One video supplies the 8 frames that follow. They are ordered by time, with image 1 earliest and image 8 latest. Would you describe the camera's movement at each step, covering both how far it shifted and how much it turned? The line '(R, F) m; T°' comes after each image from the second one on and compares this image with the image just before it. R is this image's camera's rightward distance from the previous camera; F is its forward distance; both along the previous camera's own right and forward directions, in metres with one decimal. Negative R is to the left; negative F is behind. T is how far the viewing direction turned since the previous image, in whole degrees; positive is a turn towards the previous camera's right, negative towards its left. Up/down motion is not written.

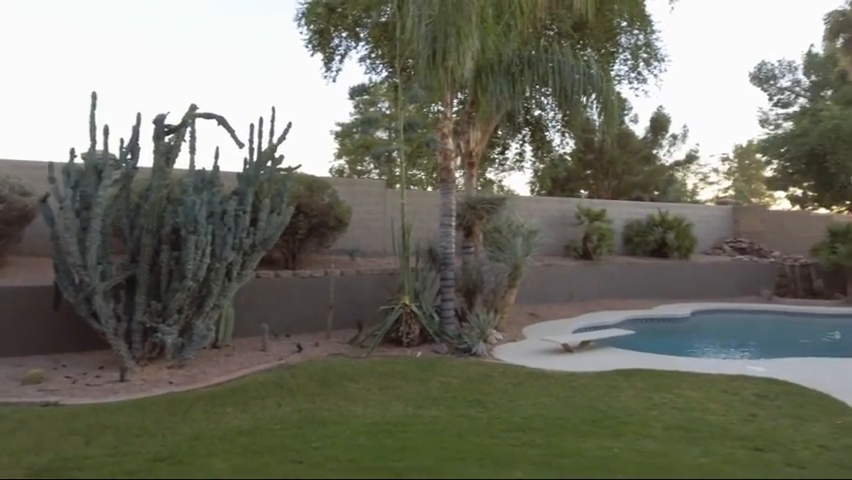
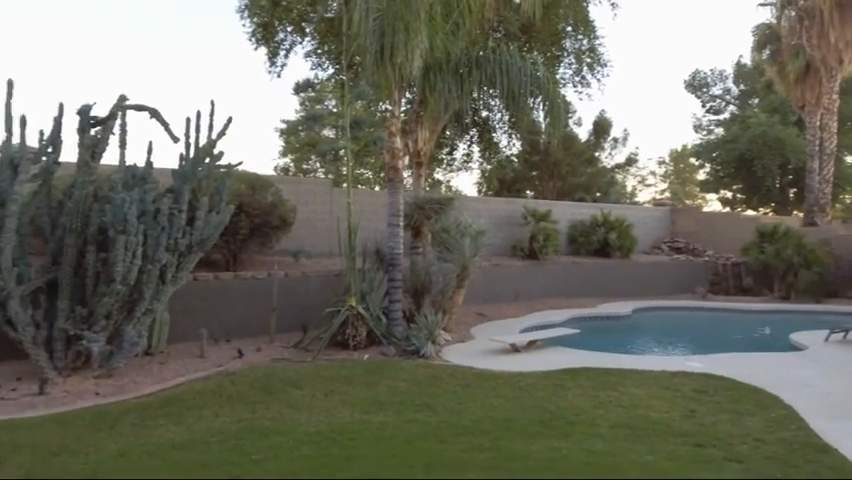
(0.0, +0.2) m; +5°
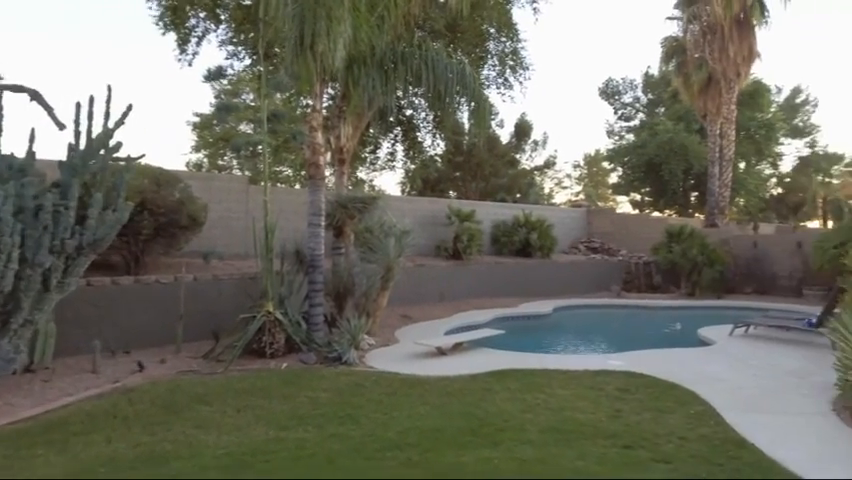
(0.0, +0.3) m; +8°
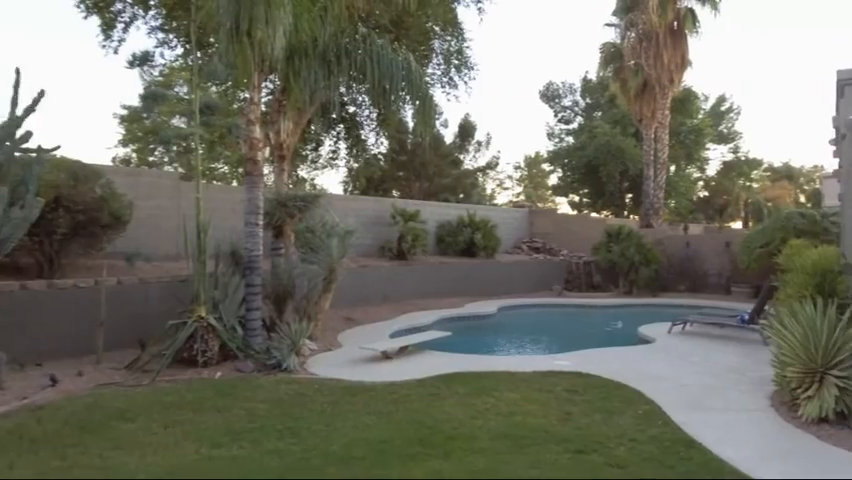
(0.0, +0.3) m; +6°
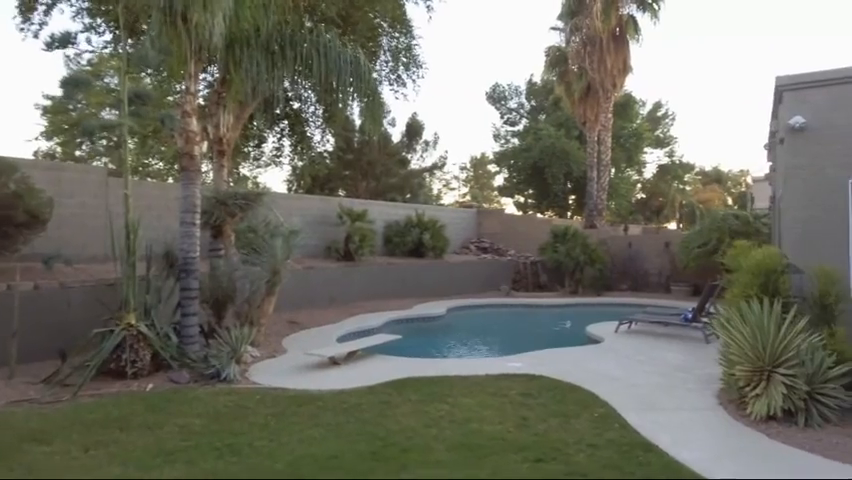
(-0.1, +0.3) m; +6°
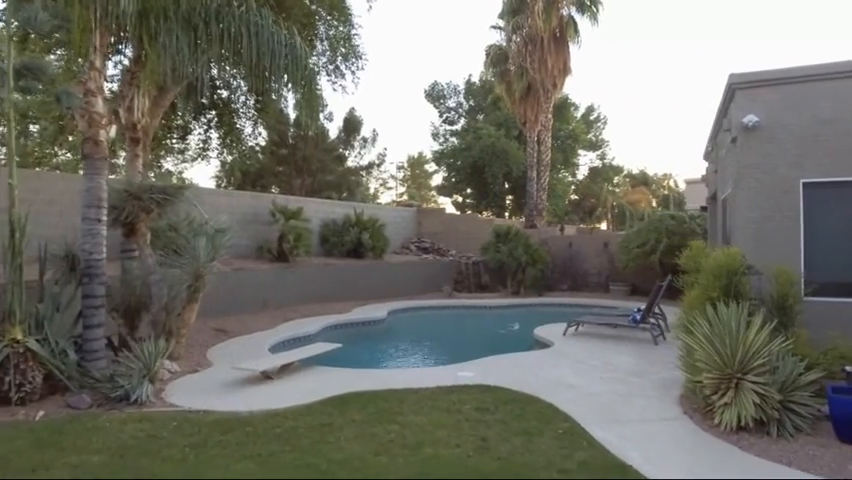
(-0.1, +0.7) m; +7°
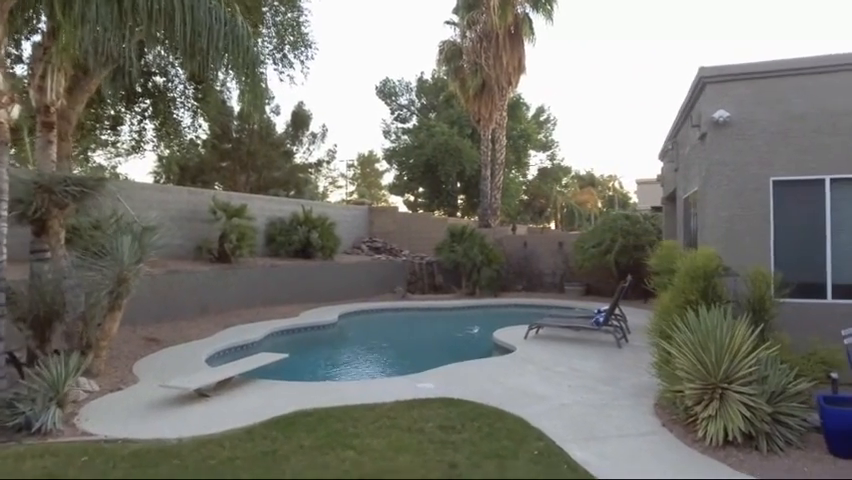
(-0.1, +0.7) m; +5°
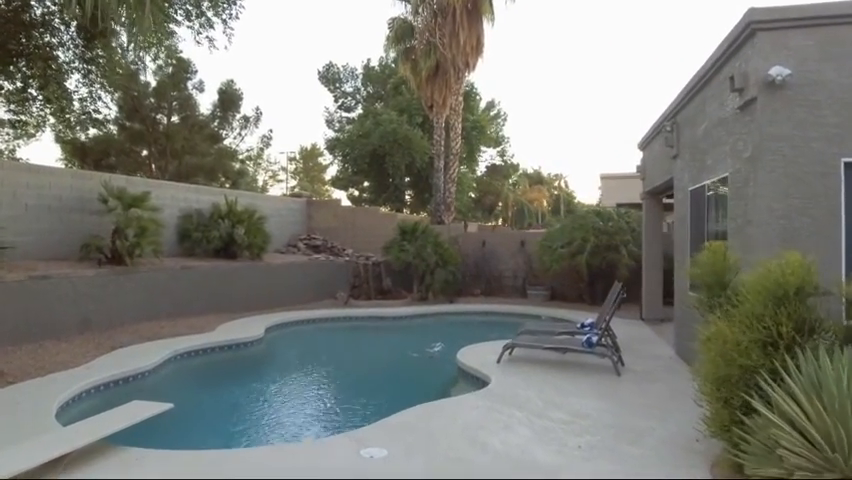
(-0.1, +2.3) m; +6°
